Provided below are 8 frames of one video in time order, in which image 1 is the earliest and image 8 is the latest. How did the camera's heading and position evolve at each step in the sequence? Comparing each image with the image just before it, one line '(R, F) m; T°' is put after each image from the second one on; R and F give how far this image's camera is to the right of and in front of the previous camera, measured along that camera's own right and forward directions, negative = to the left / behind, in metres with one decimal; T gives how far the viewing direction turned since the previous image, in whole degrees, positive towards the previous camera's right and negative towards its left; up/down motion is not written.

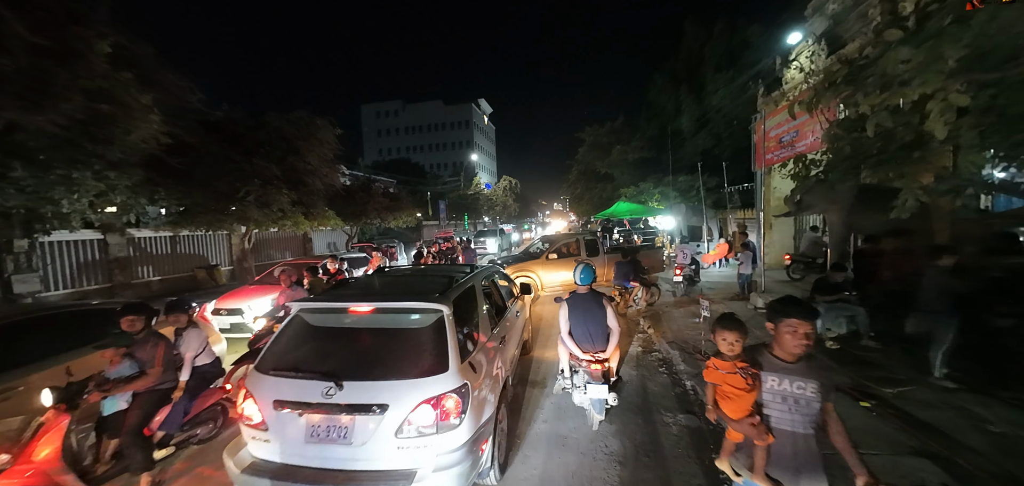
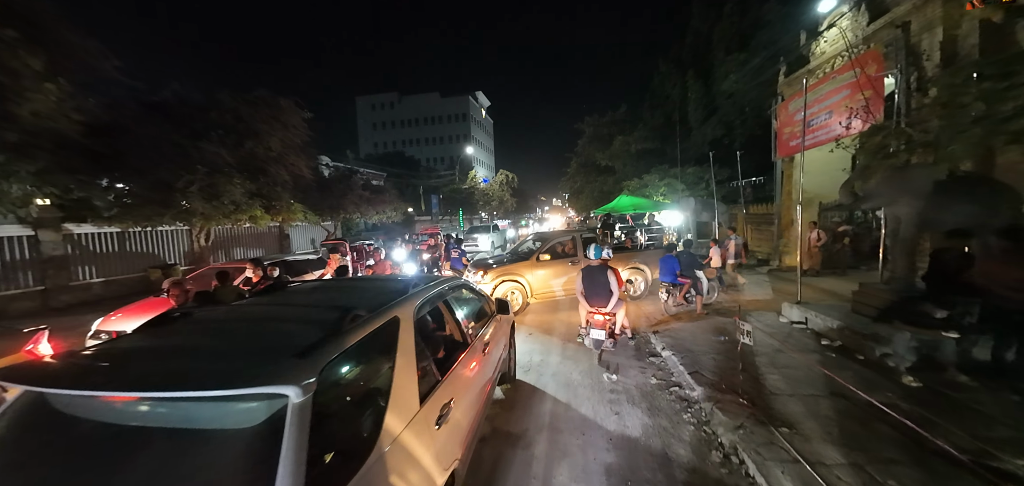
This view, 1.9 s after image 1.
(+0.3, +1.4) m; 0°
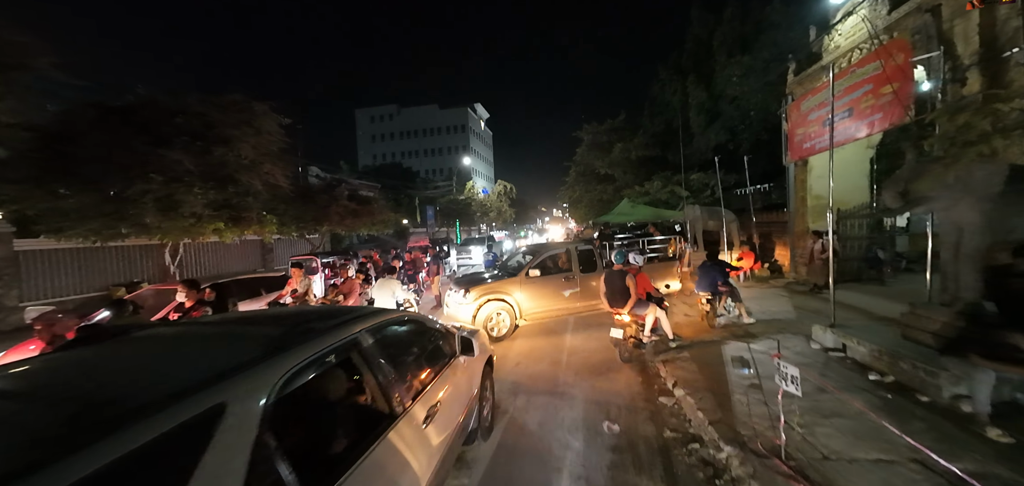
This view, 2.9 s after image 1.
(+0.3, +0.9) m; 0°
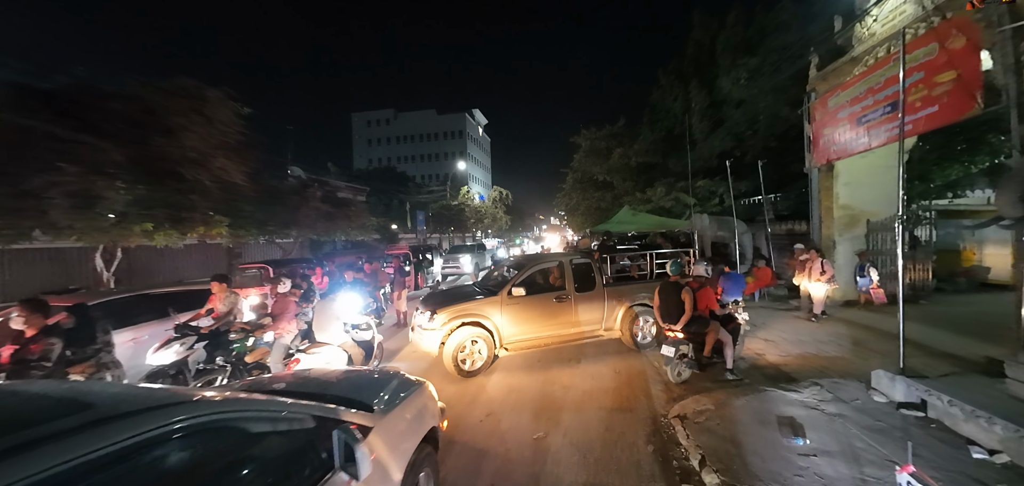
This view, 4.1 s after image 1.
(+0.3, +1.3) m; 0°
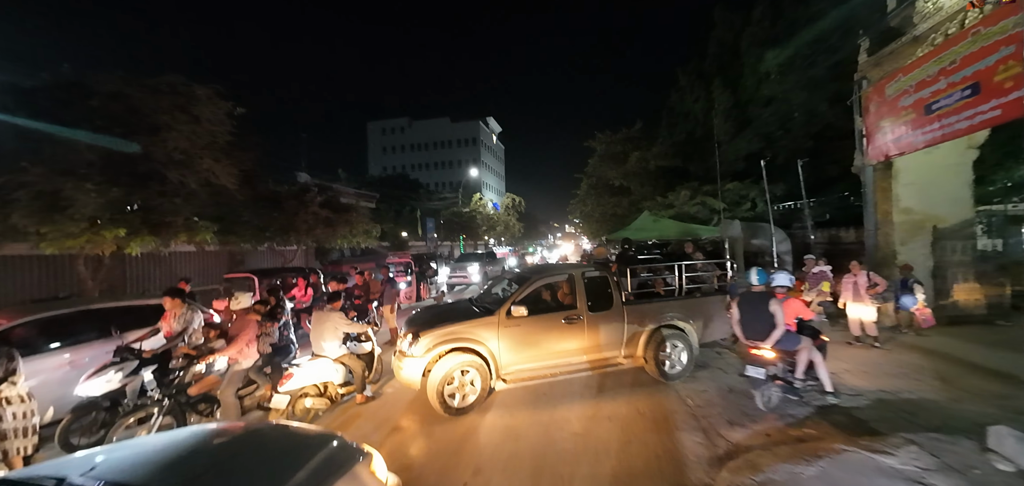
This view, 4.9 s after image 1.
(+0.2, +0.9) m; -2°
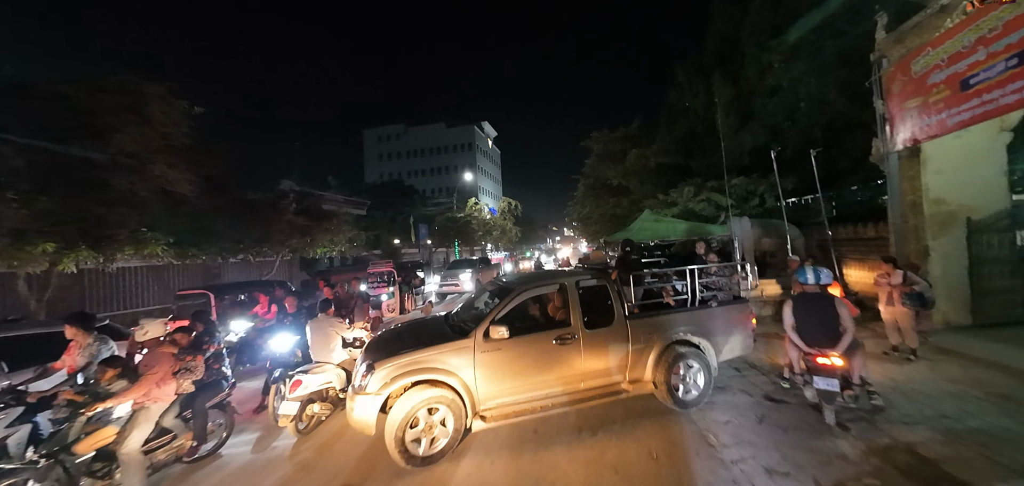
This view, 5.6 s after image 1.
(+0.2, +0.8) m; 0°
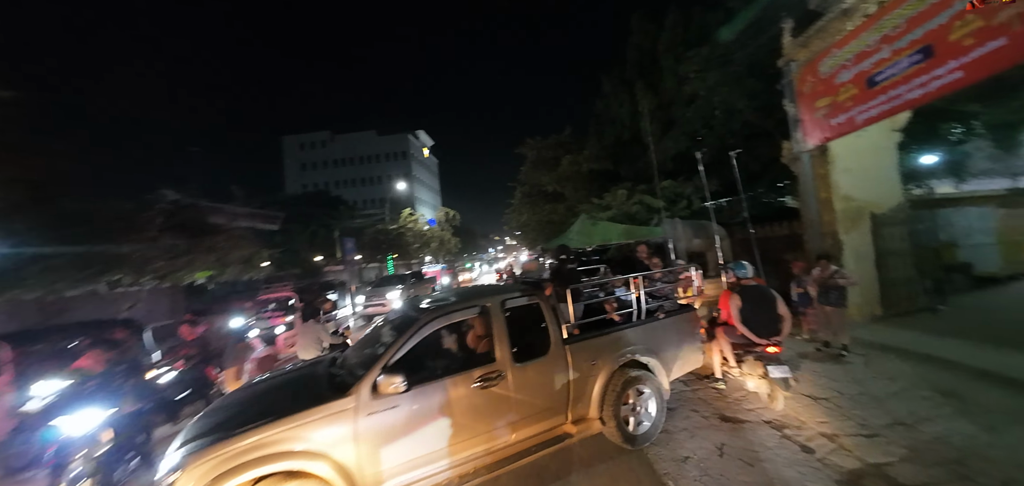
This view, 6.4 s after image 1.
(+0.3, +0.9) m; +9°
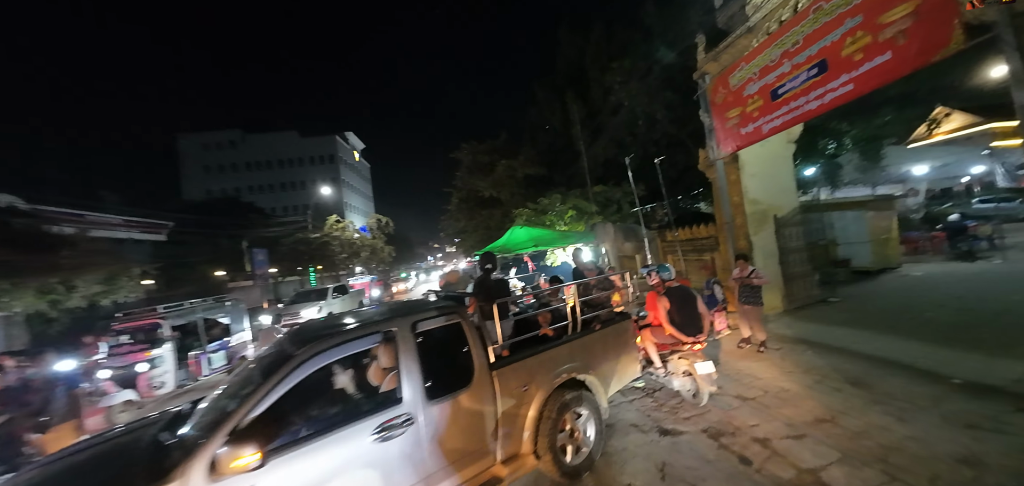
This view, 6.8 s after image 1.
(+0.2, +0.5) m; +10°
